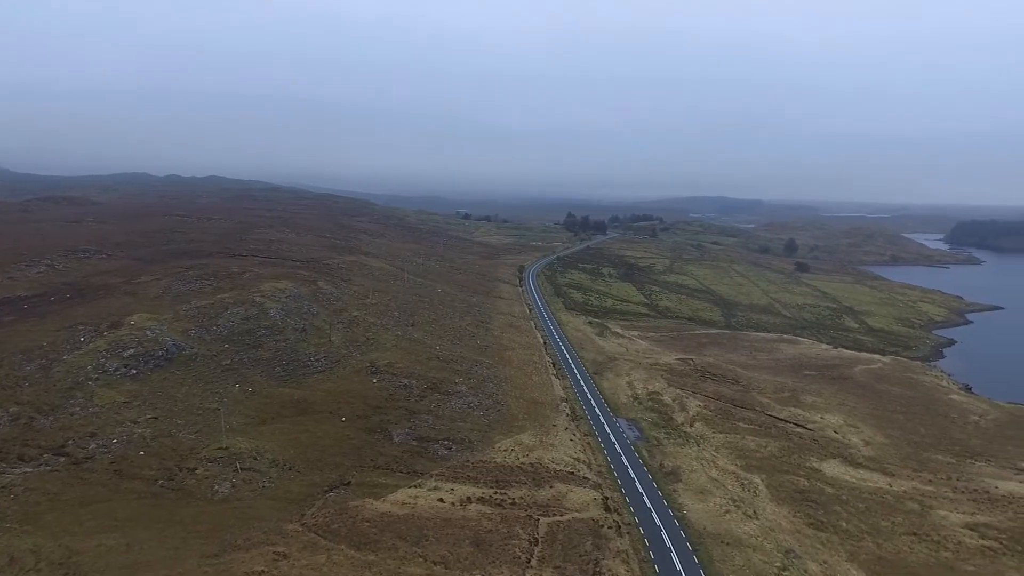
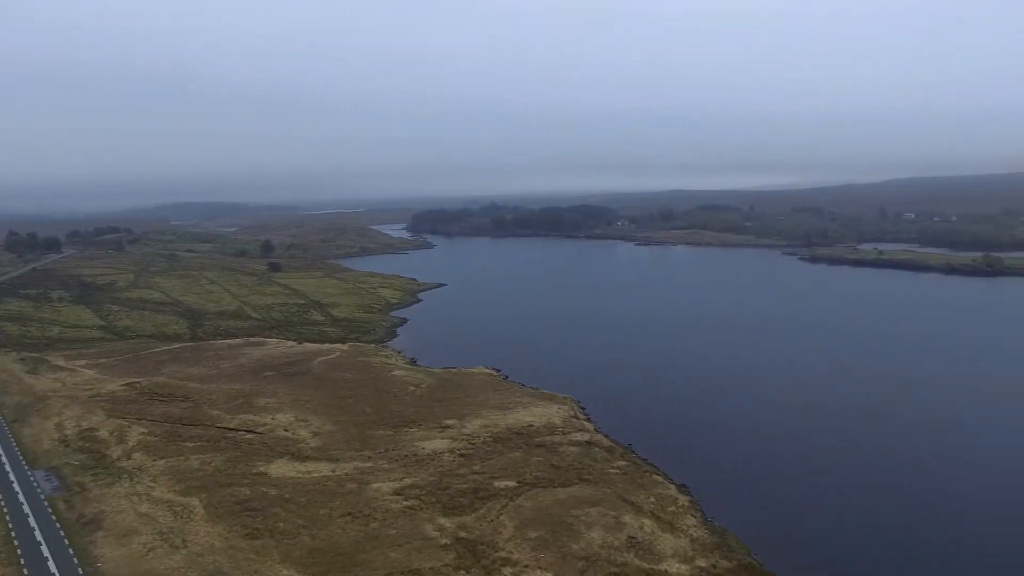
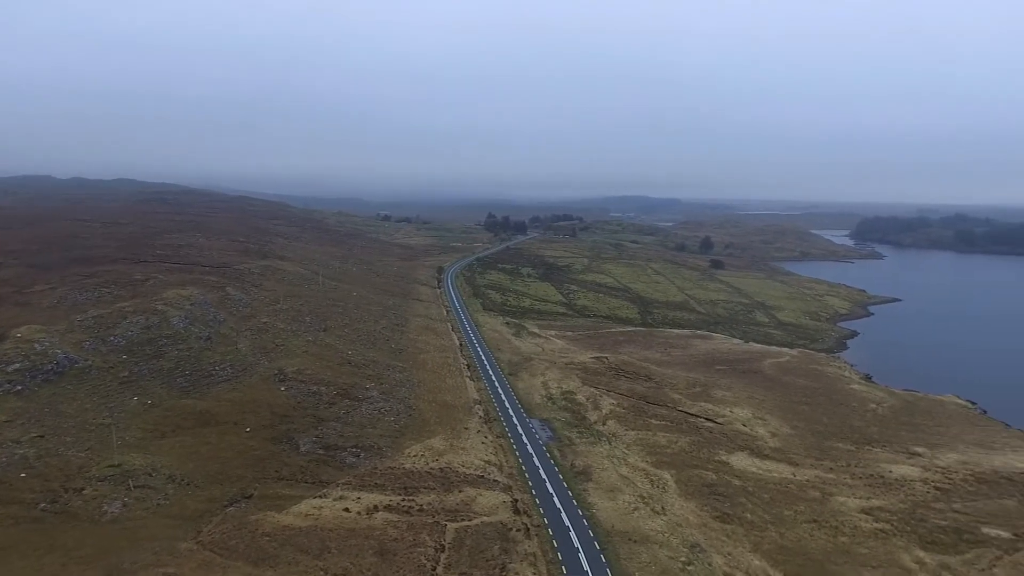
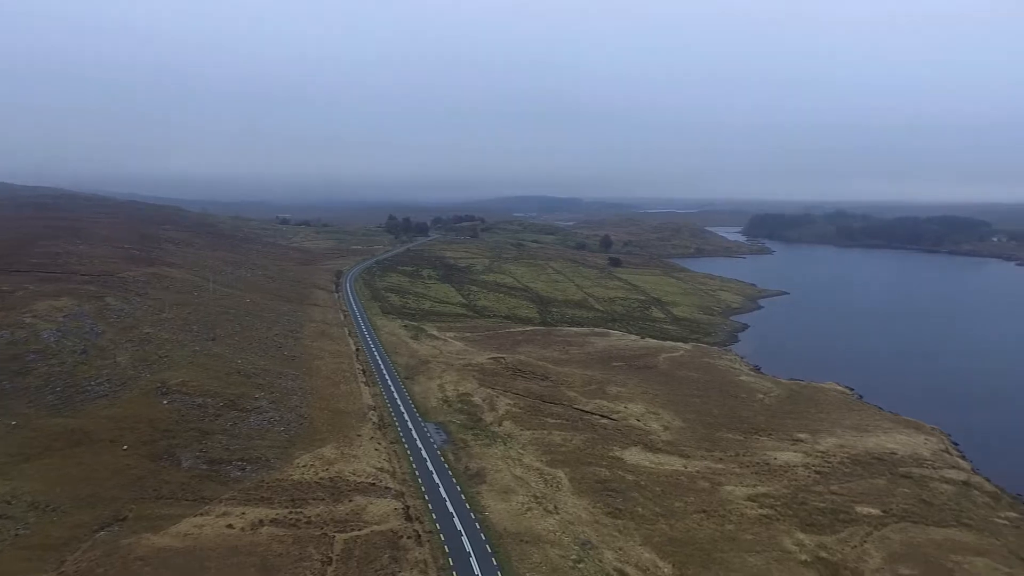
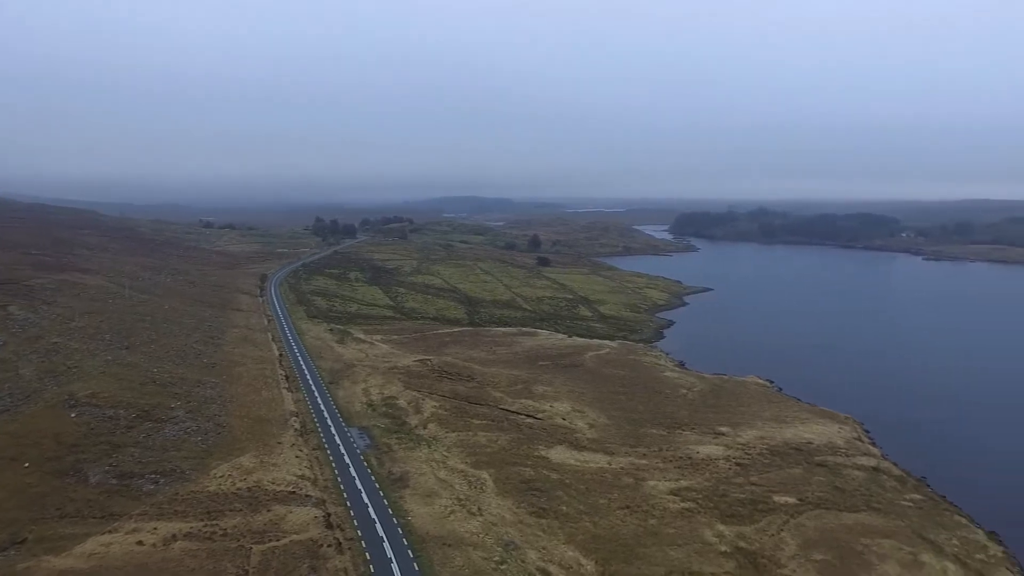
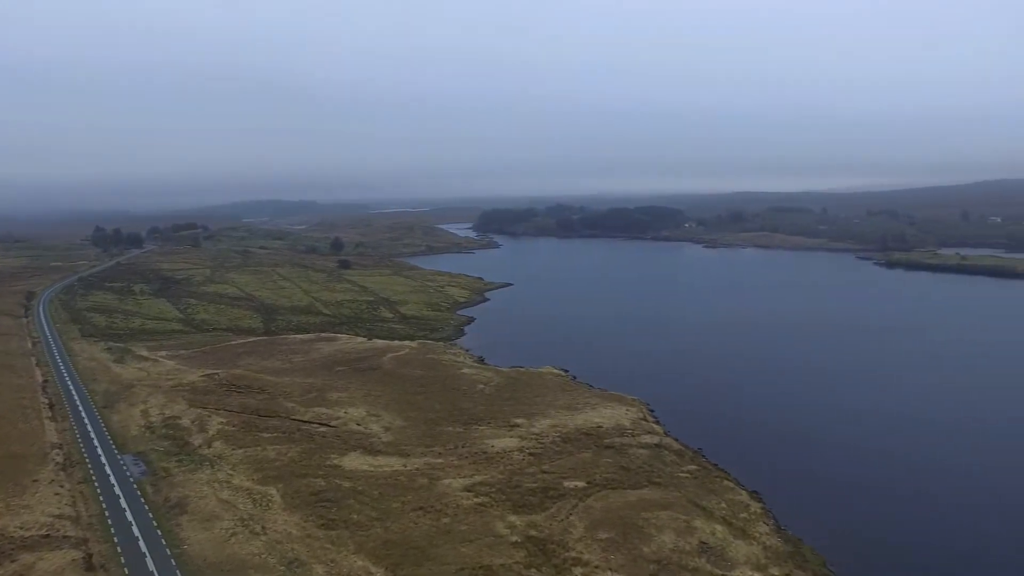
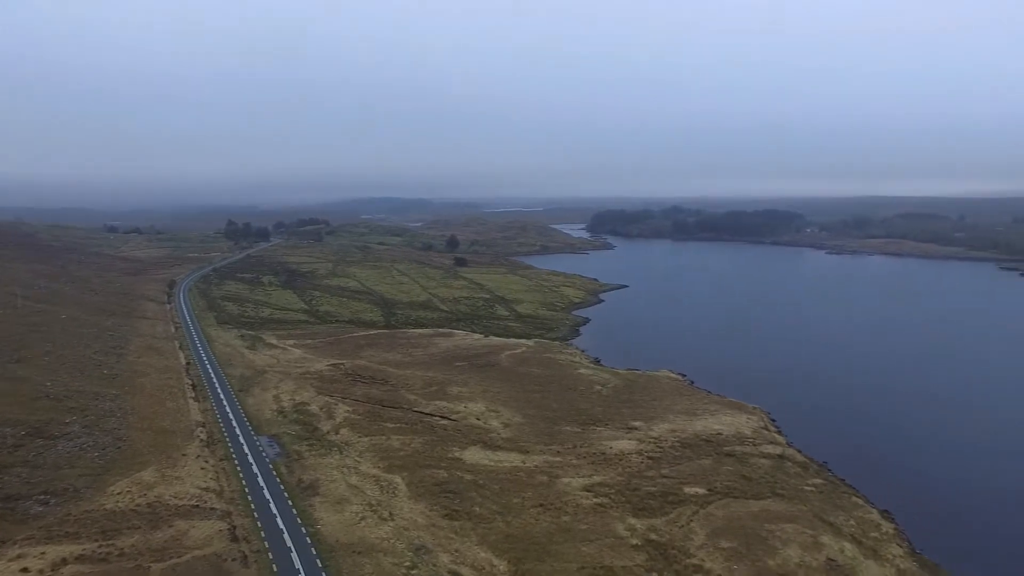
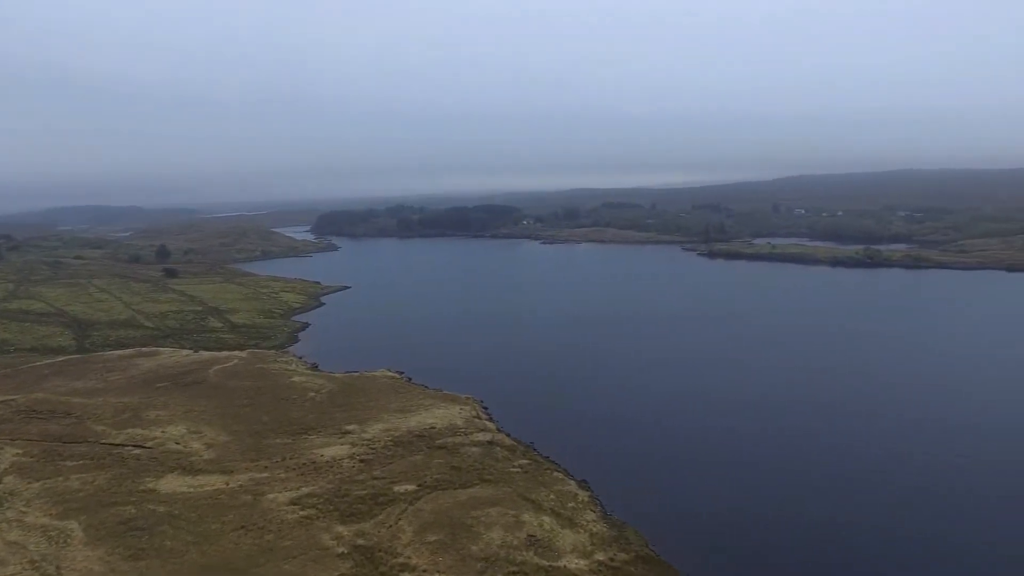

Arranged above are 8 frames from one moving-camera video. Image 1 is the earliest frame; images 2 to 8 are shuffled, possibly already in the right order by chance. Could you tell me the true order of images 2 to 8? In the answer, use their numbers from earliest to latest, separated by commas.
3, 4, 5, 7, 6, 2, 8
